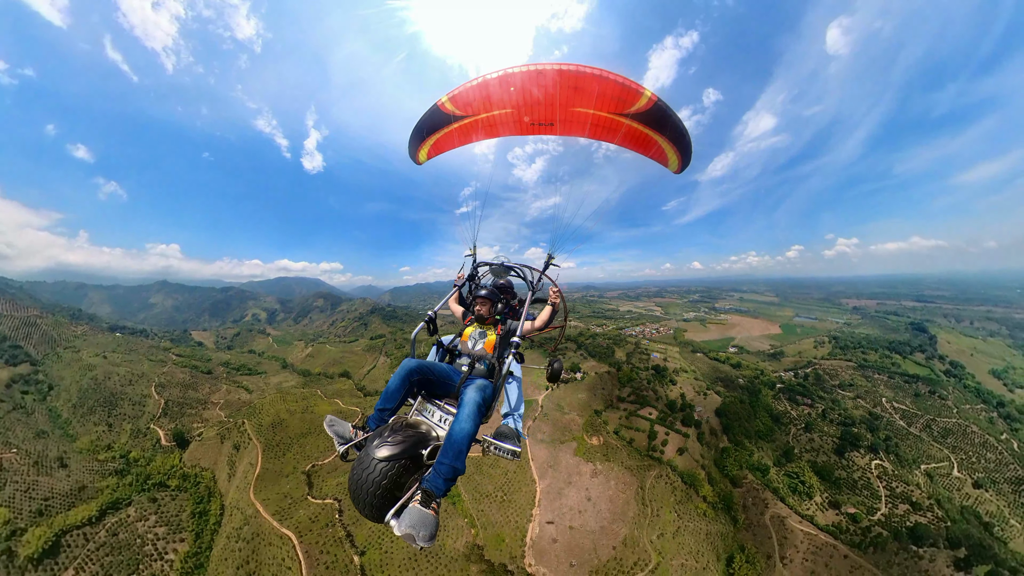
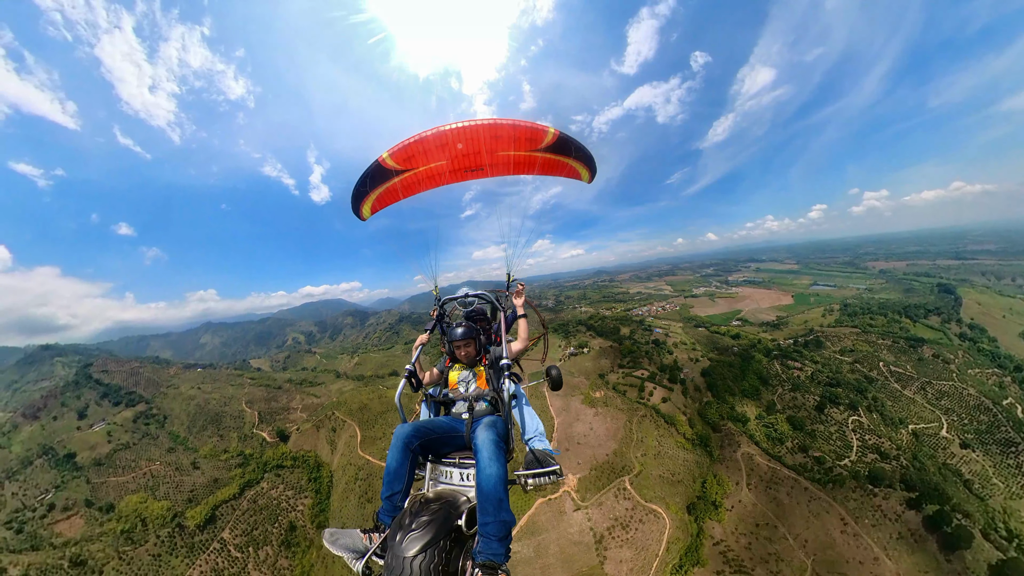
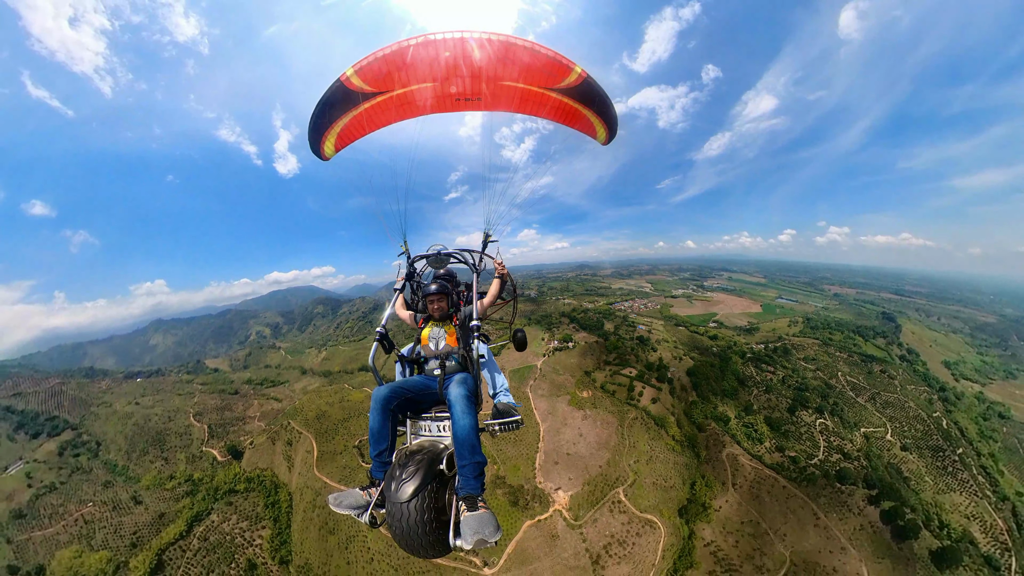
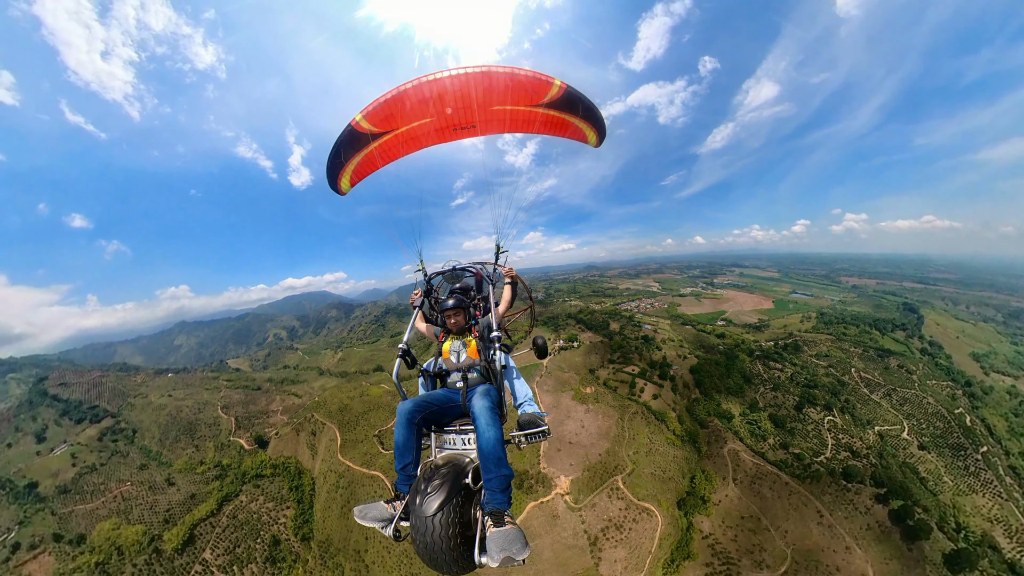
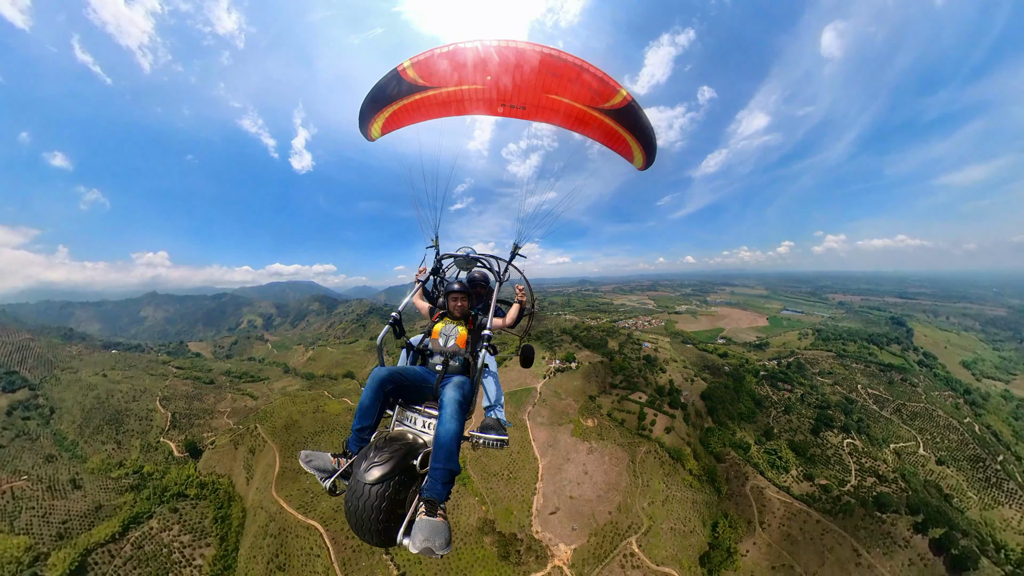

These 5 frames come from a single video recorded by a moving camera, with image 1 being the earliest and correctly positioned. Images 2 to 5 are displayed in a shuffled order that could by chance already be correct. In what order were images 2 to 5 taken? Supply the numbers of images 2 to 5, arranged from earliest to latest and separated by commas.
5, 3, 4, 2
